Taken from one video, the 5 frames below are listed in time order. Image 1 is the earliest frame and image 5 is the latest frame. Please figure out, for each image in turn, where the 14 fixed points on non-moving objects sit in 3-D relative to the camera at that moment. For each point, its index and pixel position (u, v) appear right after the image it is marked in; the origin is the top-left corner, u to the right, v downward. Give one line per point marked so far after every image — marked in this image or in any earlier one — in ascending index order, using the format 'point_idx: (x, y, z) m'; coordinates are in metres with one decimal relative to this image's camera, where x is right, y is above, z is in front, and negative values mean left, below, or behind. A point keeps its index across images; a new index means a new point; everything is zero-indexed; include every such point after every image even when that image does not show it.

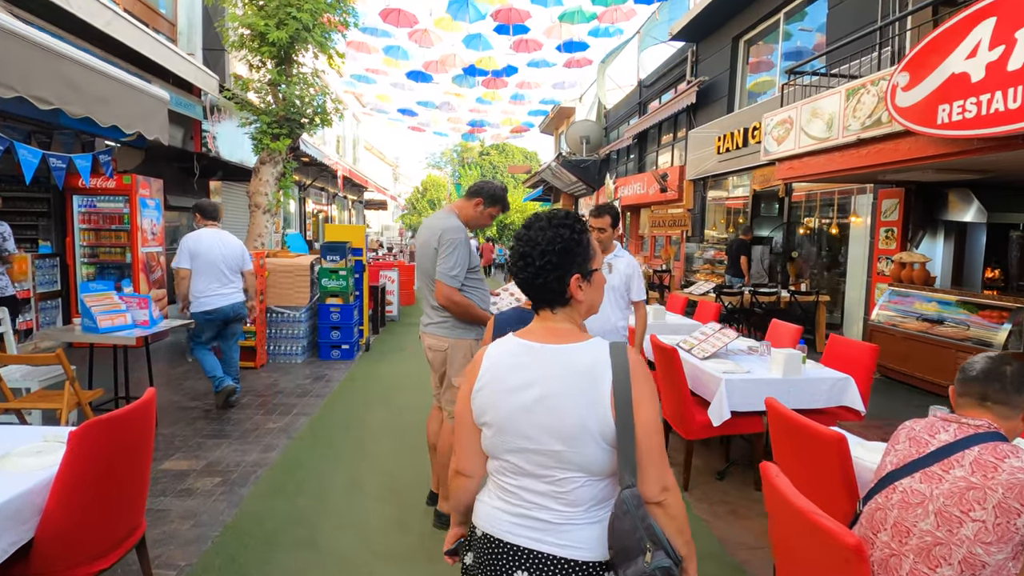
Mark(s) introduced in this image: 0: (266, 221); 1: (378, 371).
0: (-4.0, +1.1, +9.2) m
1: (-1.6, -1.0, +6.7) m
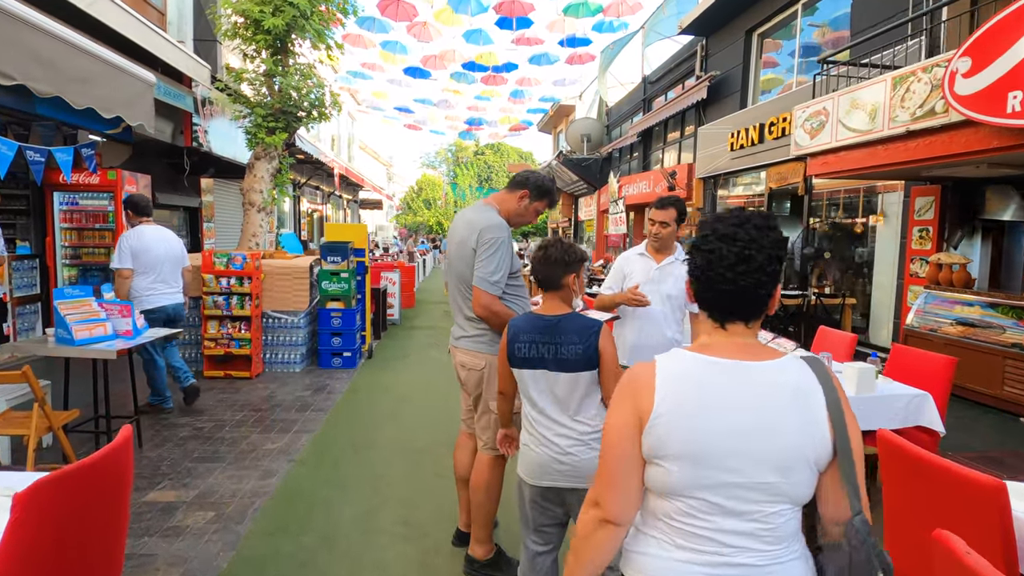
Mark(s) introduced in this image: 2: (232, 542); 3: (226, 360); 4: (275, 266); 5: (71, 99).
0: (-3.9, +1.1, +8.8) m
1: (-1.4, -1.0, +6.2) m
2: (-1.5, -1.3, +2.9) m
3: (-3.2, -0.8, +6.2) m
4: (-2.7, +0.2, +6.3) m
5: (-2.7, +1.1, +3.4) m
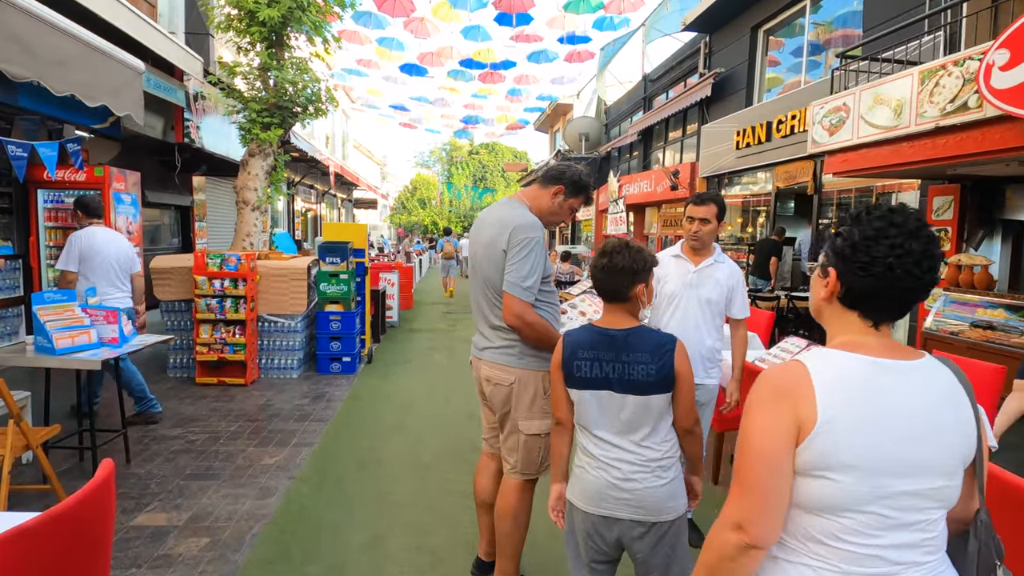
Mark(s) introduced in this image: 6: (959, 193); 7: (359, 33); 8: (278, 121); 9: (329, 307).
0: (-3.9, +1.0, +8.5) m
1: (-1.4, -1.0, +5.9) m
2: (-1.3, -1.4, +2.7) m
3: (-3.1, -0.8, +5.9) m
4: (-2.6, +0.2, +6.0) m
5: (-2.6, +1.1, +3.1) m
6: (+5.1, +1.1, +6.4) m
7: (-3.9, +6.5, +14.4) m
8: (-3.5, +2.5, +8.4) m
9: (-2.0, -0.2, +6.2) m
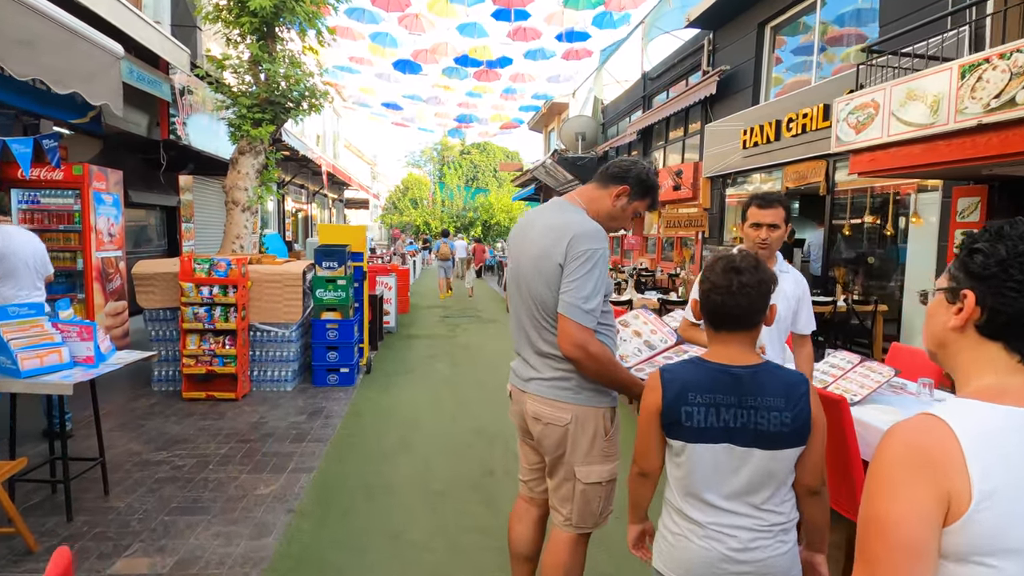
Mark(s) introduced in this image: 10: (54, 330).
0: (-3.8, +1.0, +8.0) m
1: (-1.3, -1.1, +5.5) m
2: (-1.2, -1.4, +2.3) m
3: (-3.0, -0.9, +5.5) m
4: (-2.5, +0.2, +5.6) m
5: (-2.4, +1.0, +2.7) m
6: (+5.2, +1.0, +6.2) m
7: (-4.0, +6.5, +14.0) m
8: (-3.4, +2.4, +7.9) m
9: (-1.9, -0.3, +5.9) m
10: (-2.6, -0.2, +3.1) m
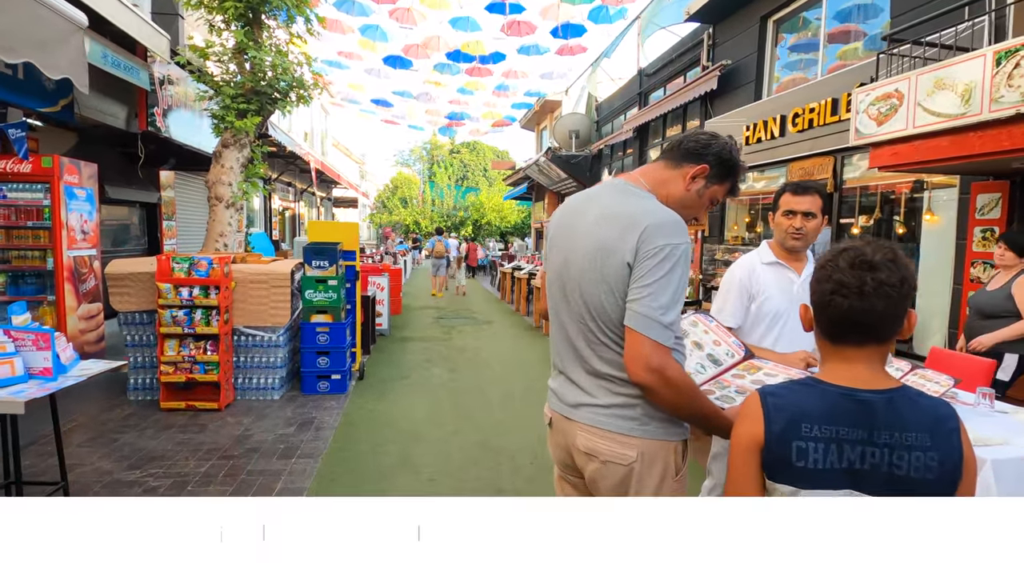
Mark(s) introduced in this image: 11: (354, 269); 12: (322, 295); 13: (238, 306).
0: (-3.8, +1.0, +7.6) m
1: (-1.2, -1.1, +5.2) m
2: (-1.1, -1.4, +1.9) m
3: (-2.9, -0.9, +5.1) m
4: (-2.4, +0.1, +5.2) m
5: (-2.3, +1.0, +2.3) m
6: (+5.3, +1.0, +5.9) m
7: (-4.1, +6.5, +13.5) m
8: (-3.4, +2.4, +7.5) m
9: (-1.9, -0.3, +5.5) m
10: (-2.5, -0.2, +2.7) m
11: (-1.7, +0.2, +6.0) m
12: (-1.8, -0.1, +5.4) m
13: (-2.5, -0.2, +5.2) m
